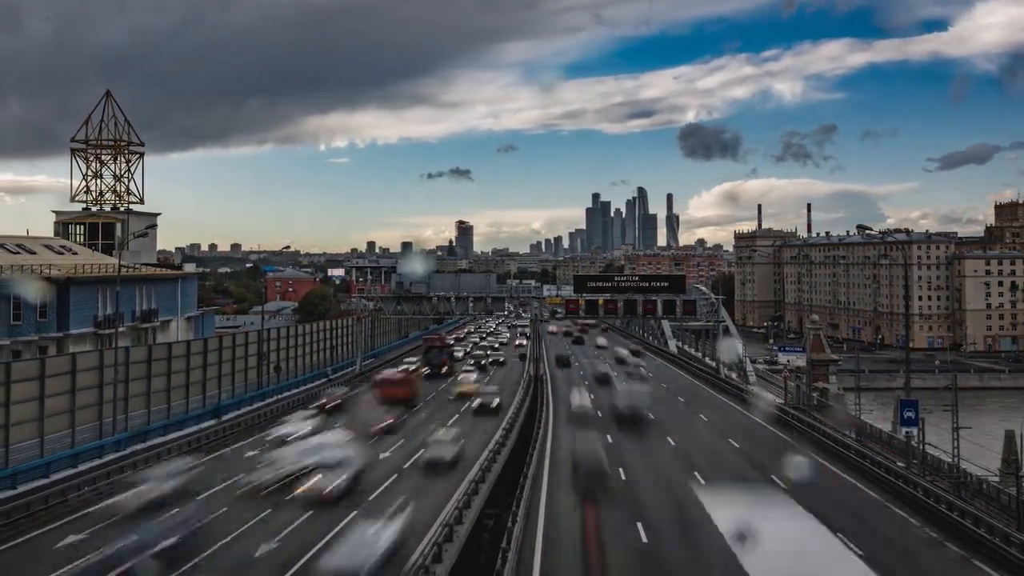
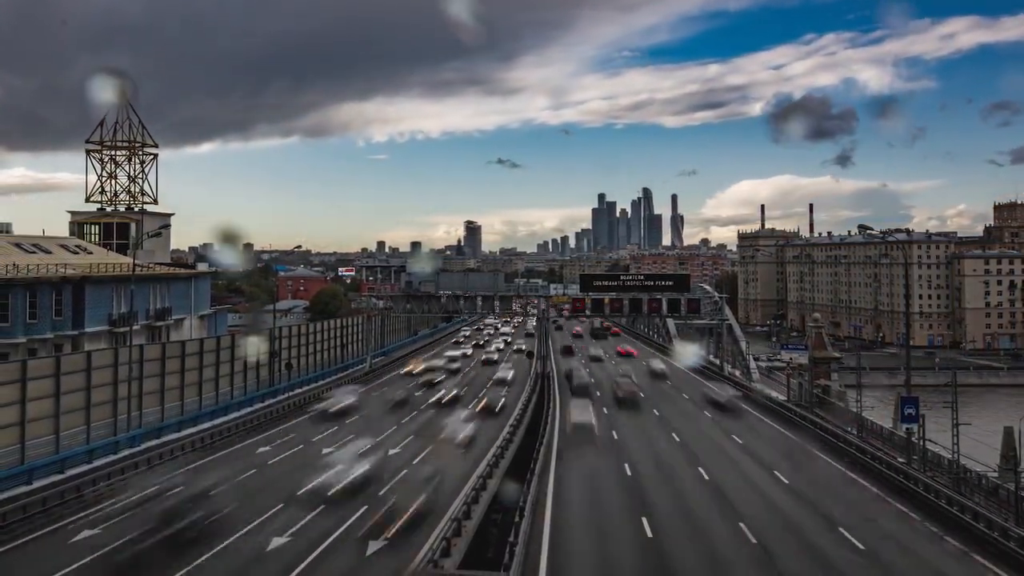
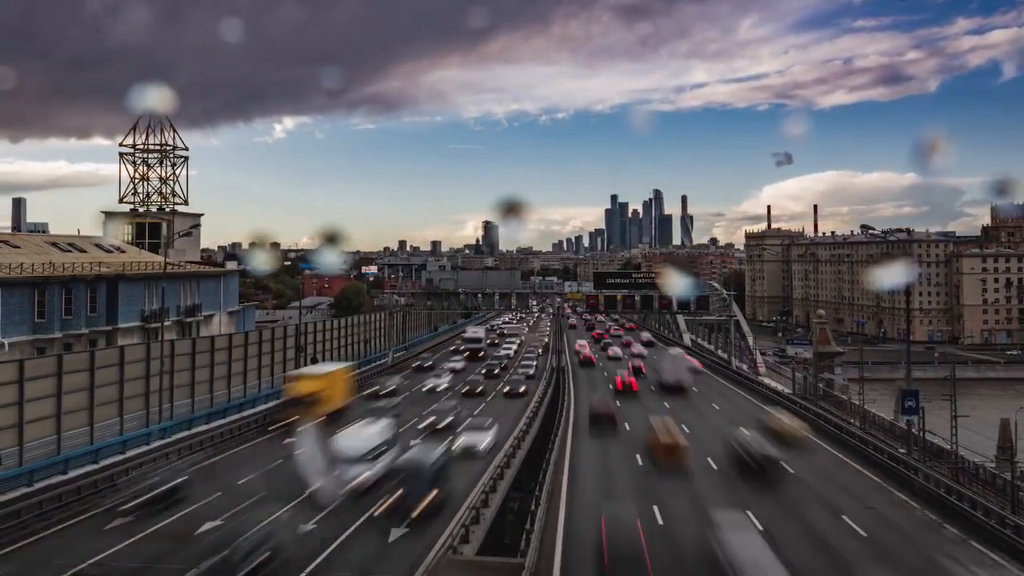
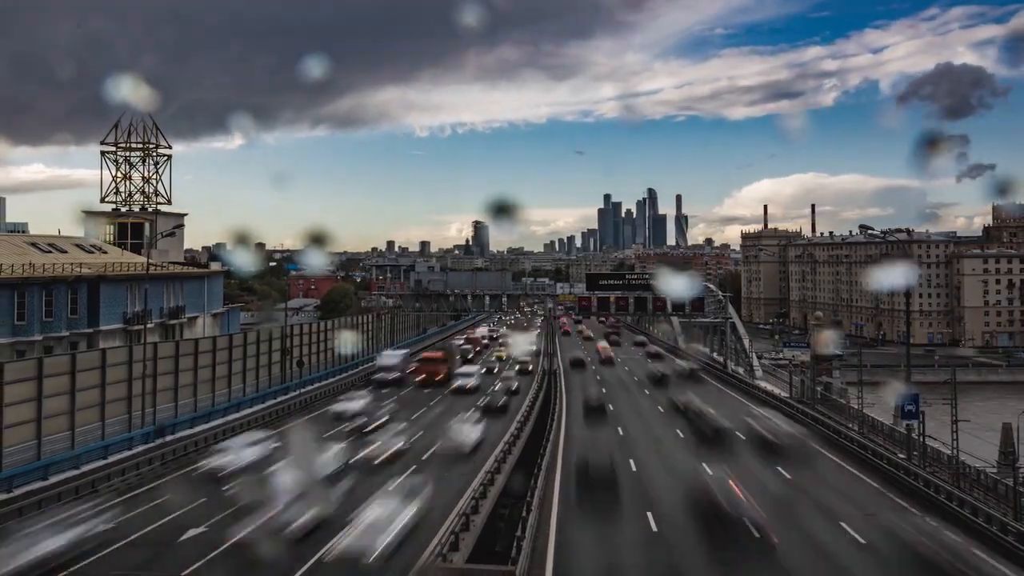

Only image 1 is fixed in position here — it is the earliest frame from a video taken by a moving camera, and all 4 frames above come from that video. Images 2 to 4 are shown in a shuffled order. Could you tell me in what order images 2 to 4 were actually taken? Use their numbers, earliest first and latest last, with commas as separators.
2, 4, 3
